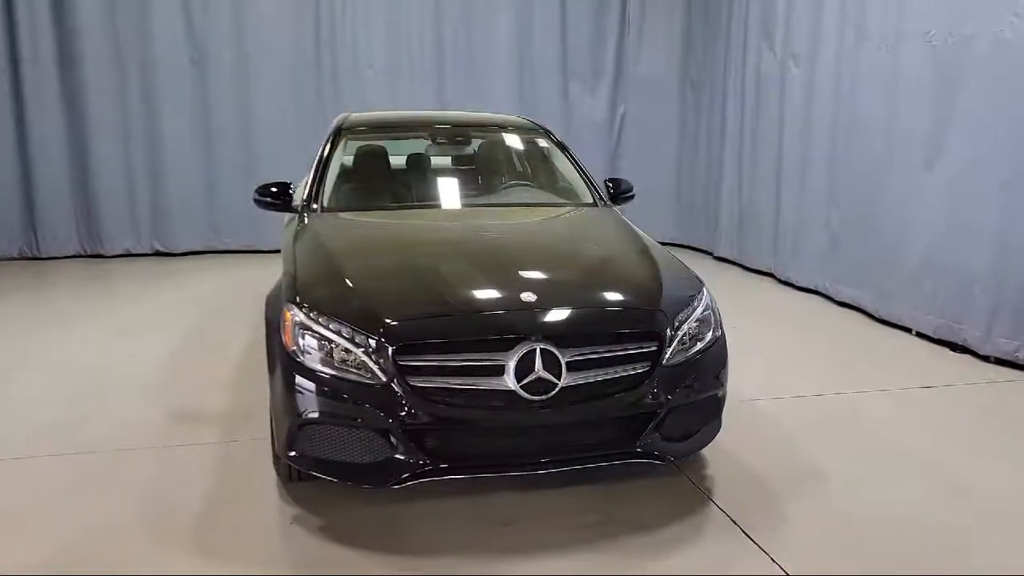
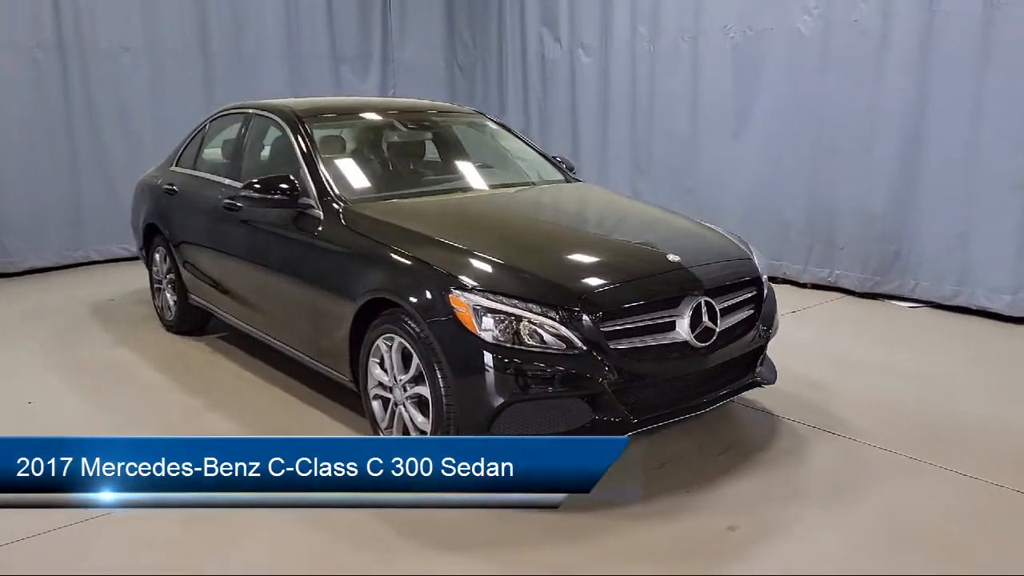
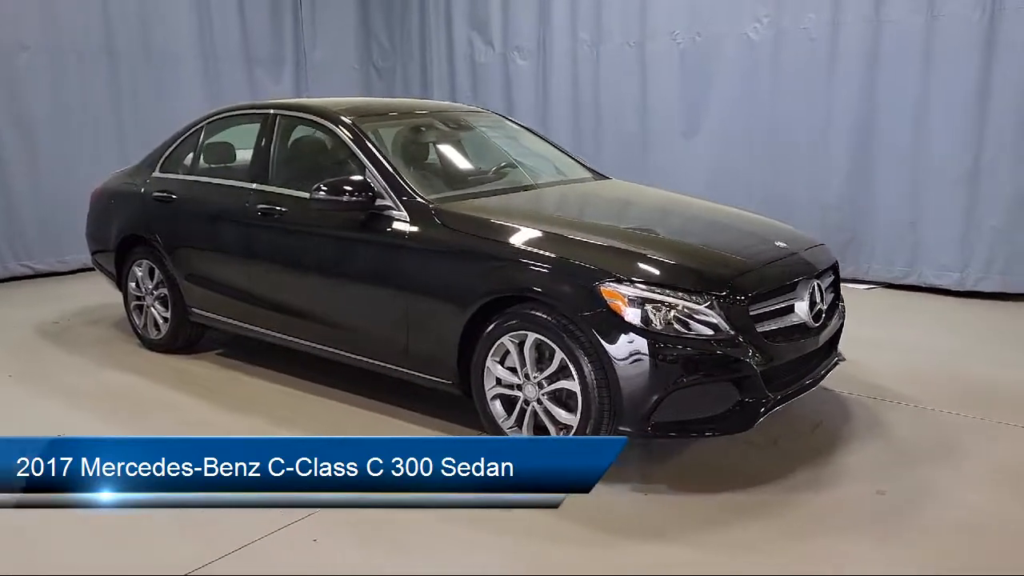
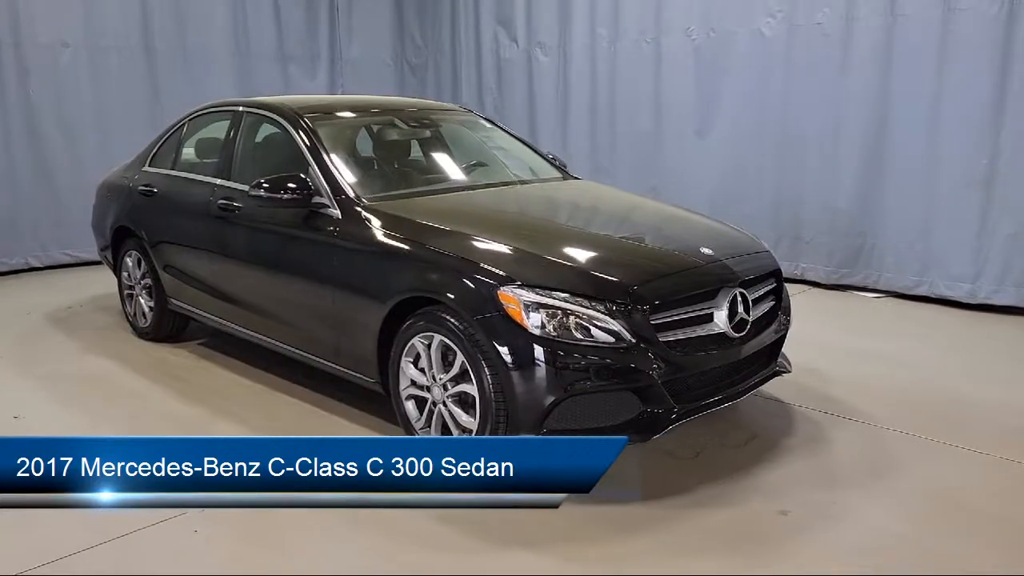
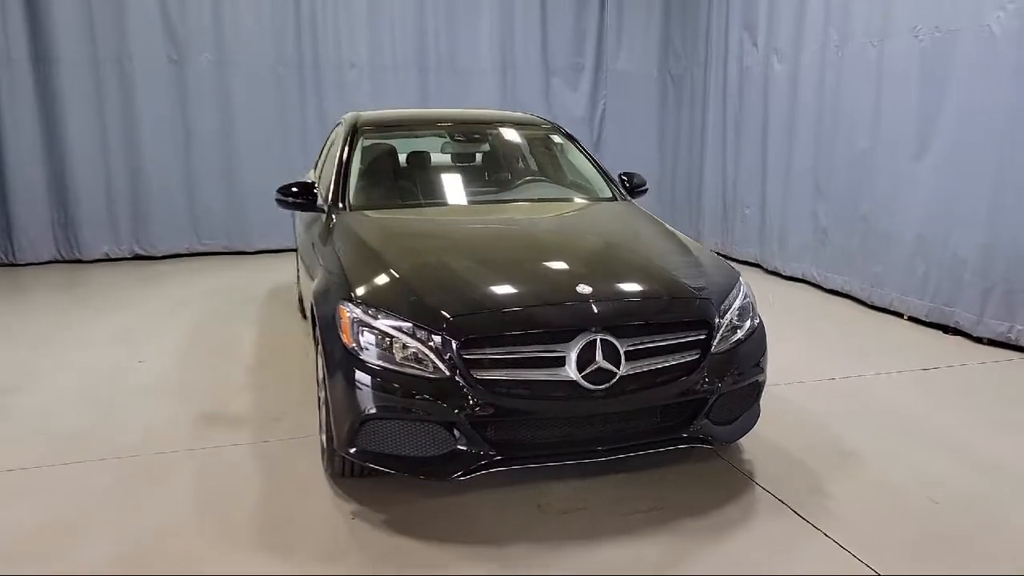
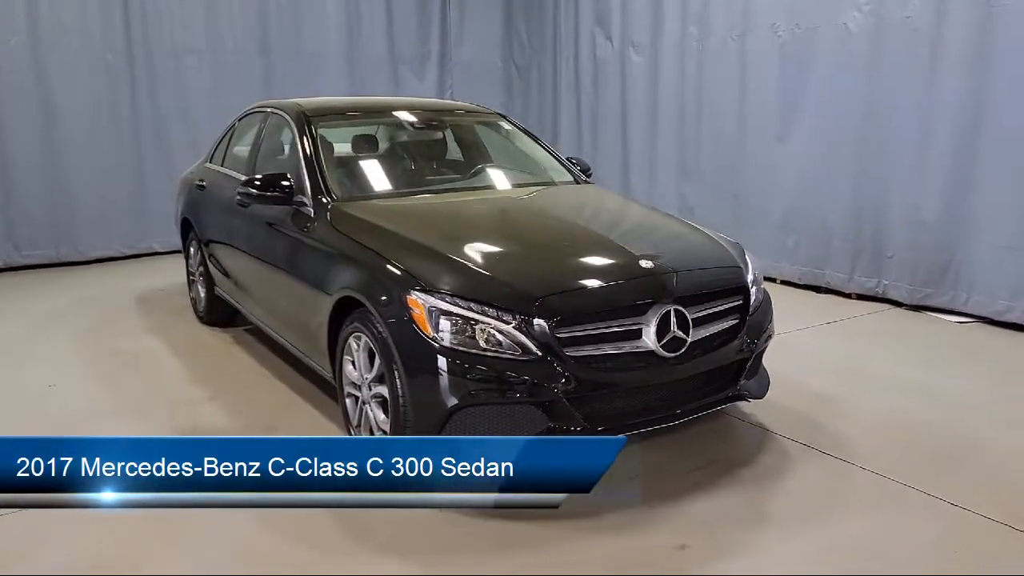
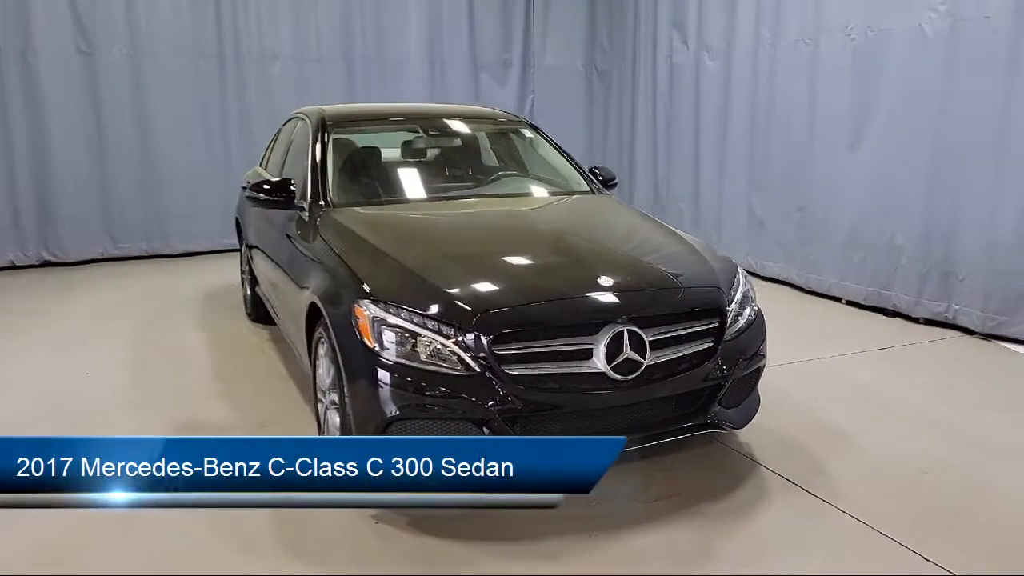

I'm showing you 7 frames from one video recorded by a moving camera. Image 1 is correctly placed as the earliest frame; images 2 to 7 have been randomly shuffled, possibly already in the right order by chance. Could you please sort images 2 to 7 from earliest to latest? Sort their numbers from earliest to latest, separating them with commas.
5, 7, 6, 2, 4, 3
